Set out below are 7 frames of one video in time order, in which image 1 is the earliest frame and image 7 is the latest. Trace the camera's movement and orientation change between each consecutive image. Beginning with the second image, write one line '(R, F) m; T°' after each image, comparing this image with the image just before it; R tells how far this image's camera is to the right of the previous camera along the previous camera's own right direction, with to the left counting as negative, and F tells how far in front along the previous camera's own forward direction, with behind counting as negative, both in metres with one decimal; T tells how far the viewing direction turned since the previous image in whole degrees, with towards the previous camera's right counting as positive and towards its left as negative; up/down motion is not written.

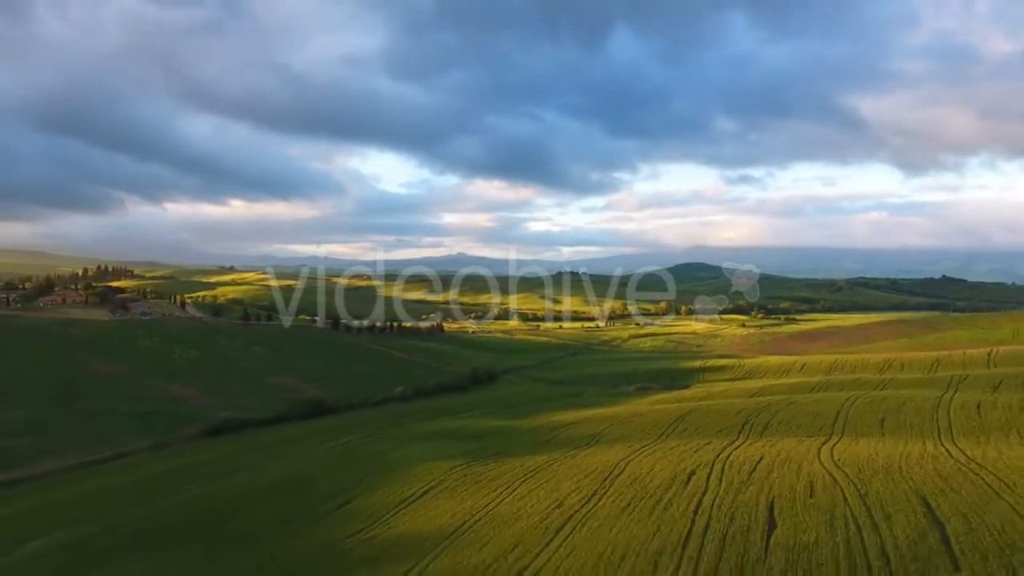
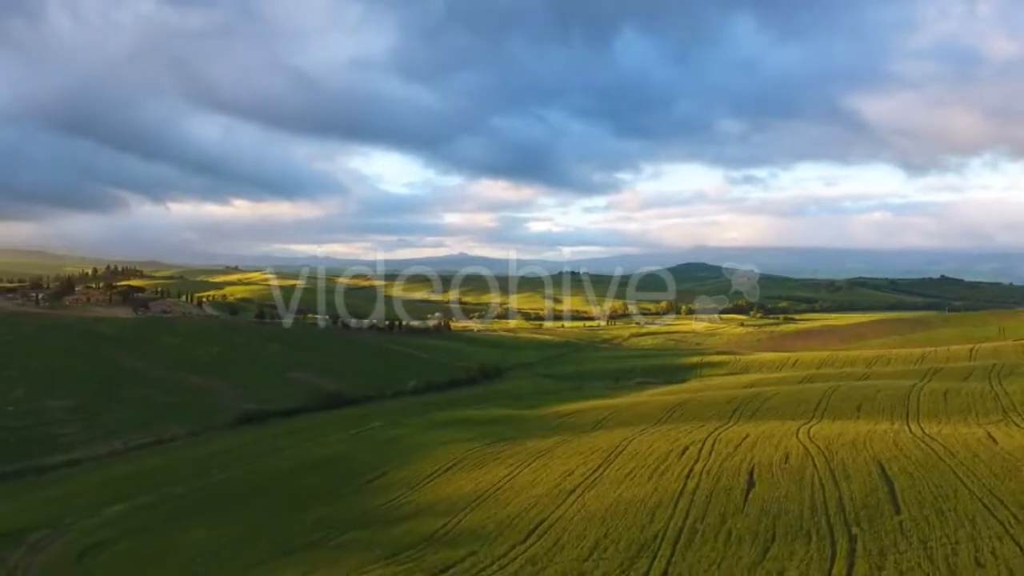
(-0.8, -4.3) m; 0°
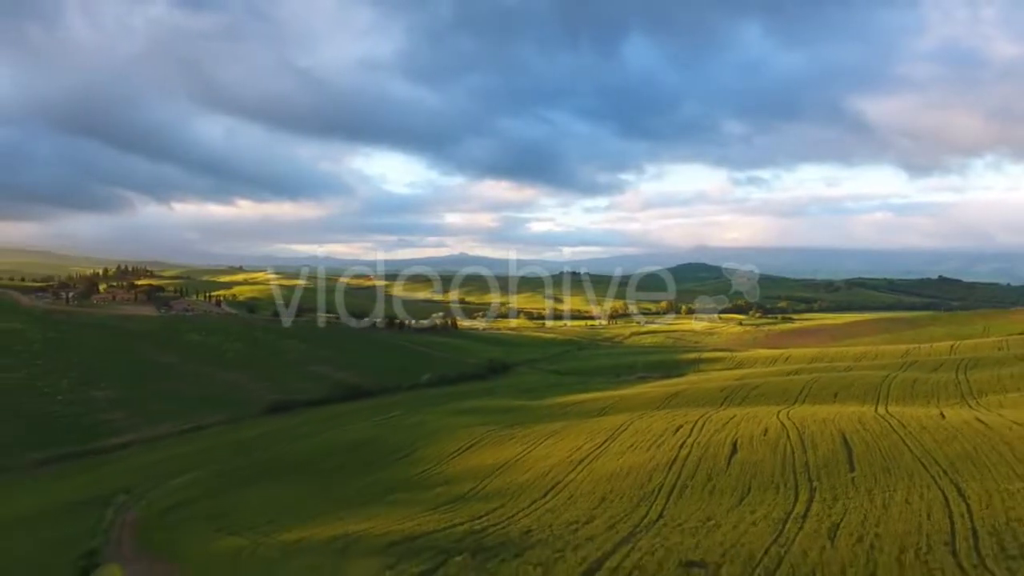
(-0.9, -4.9) m; 0°
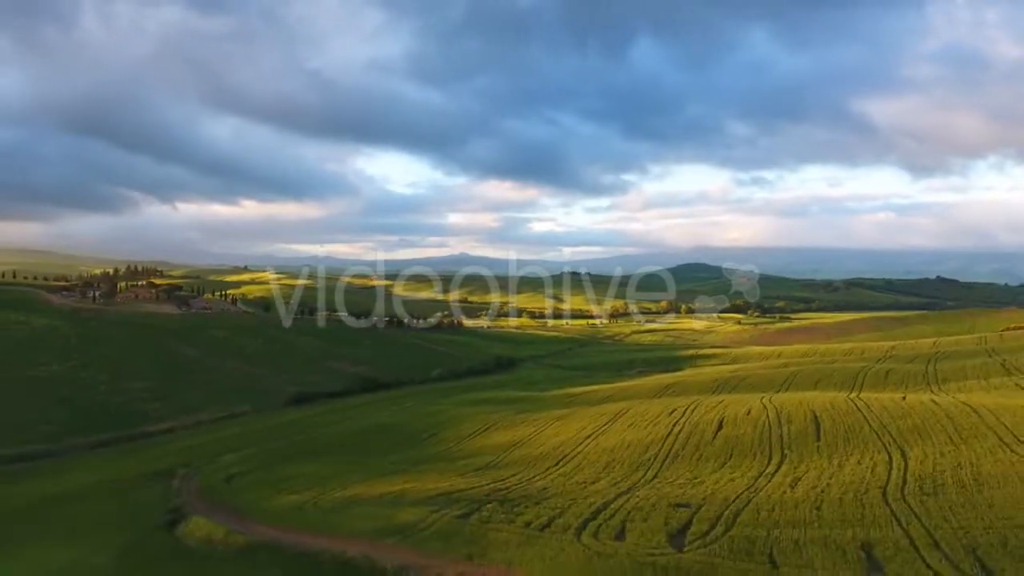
(-0.8, -4.9) m; 0°
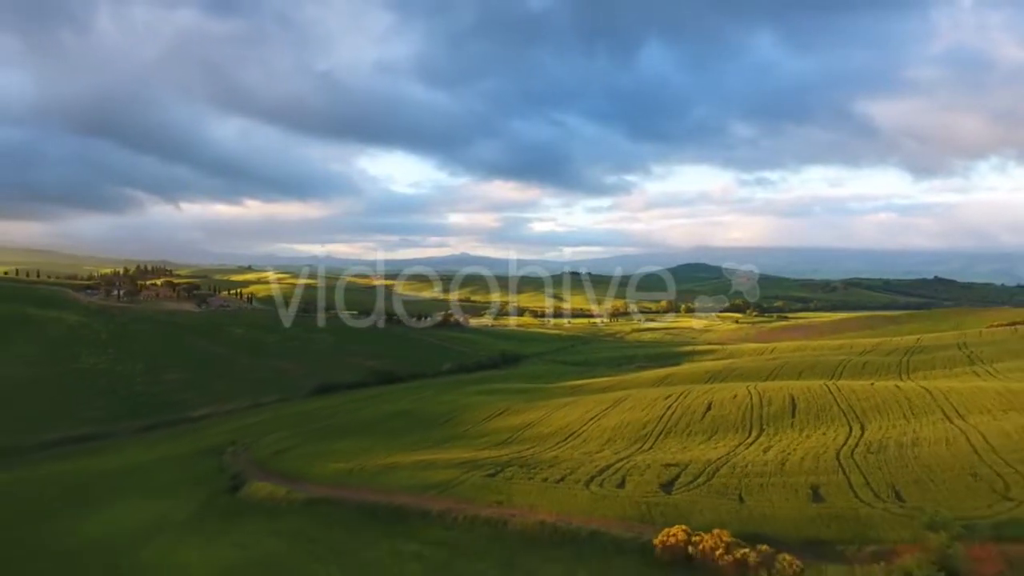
(-0.8, -4.9) m; 0°
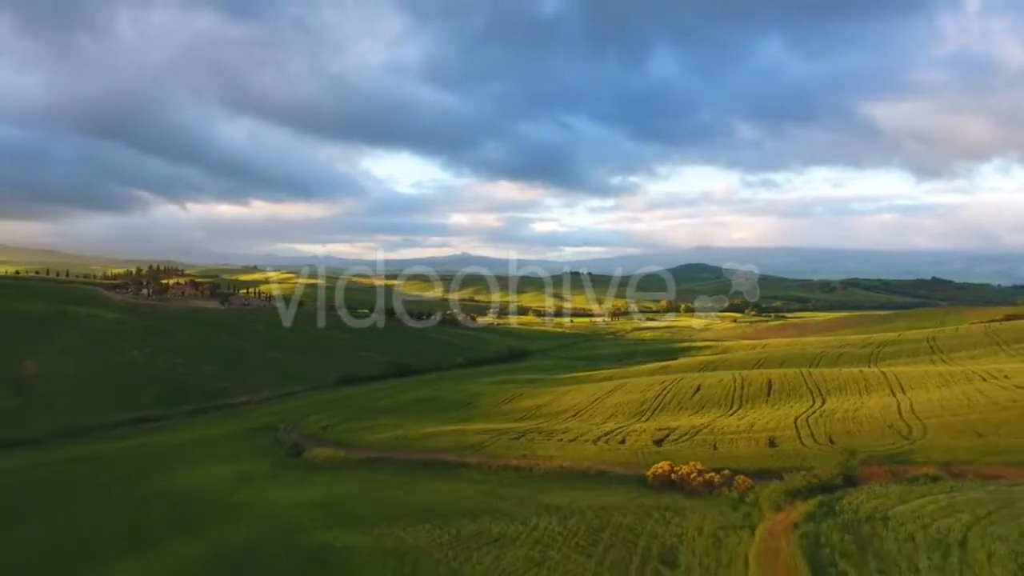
(-1.1, -6.6) m; 0°
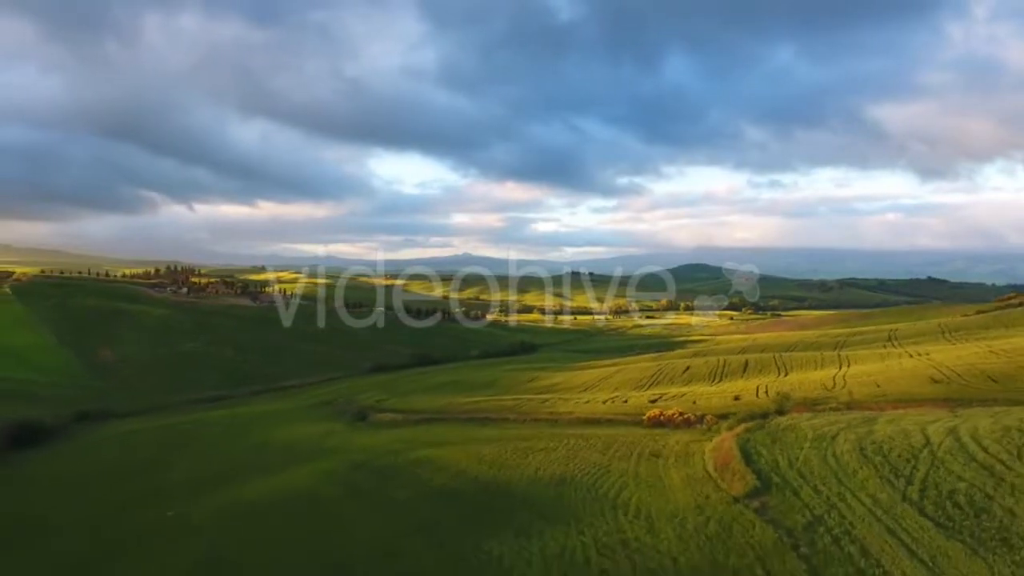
(-1.7, -9.9) m; 0°
